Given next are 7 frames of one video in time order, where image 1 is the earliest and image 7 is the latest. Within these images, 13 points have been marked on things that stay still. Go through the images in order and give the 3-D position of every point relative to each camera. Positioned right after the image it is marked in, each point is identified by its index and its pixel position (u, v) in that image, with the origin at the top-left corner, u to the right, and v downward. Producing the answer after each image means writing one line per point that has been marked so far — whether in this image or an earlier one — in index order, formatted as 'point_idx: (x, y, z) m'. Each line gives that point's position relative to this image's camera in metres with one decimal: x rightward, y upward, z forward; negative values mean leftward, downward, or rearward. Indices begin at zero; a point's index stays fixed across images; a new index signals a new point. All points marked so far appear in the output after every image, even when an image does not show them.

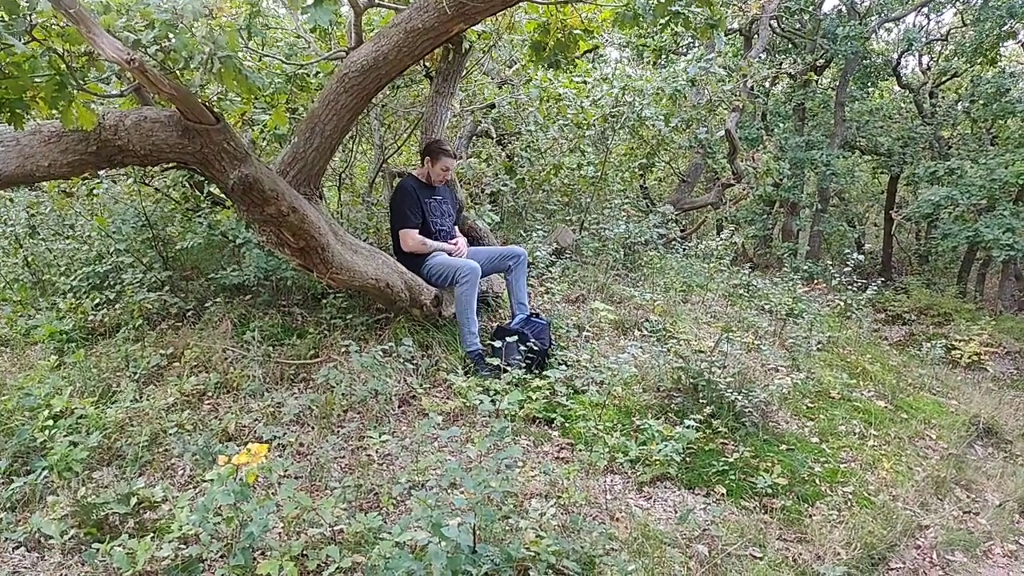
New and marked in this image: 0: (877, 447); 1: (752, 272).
0: (+2.3, -1.0, +4.5) m
1: (+2.8, +0.2, +8.5) m
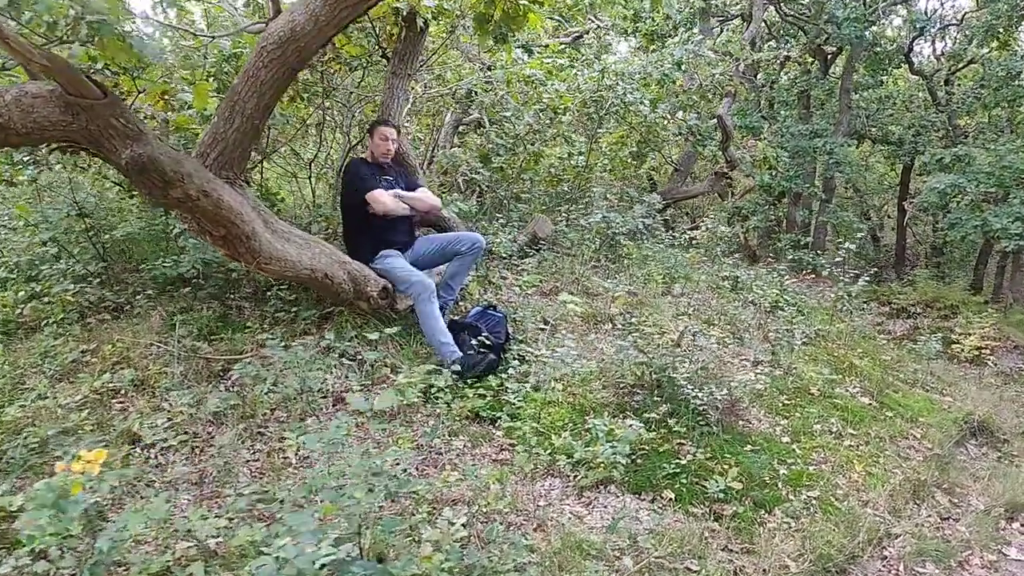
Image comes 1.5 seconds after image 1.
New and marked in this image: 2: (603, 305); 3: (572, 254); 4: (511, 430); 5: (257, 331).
0: (+2.0, -0.9, +4.2) m
1: (+2.6, +0.3, +8.2) m
2: (+0.7, -0.1, +5.8) m
3: (+0.6, +0.3, +6.8) m
4: (0.0, -0.7, +3.7) m
5: (-1.5, -0.3, +4.2) m
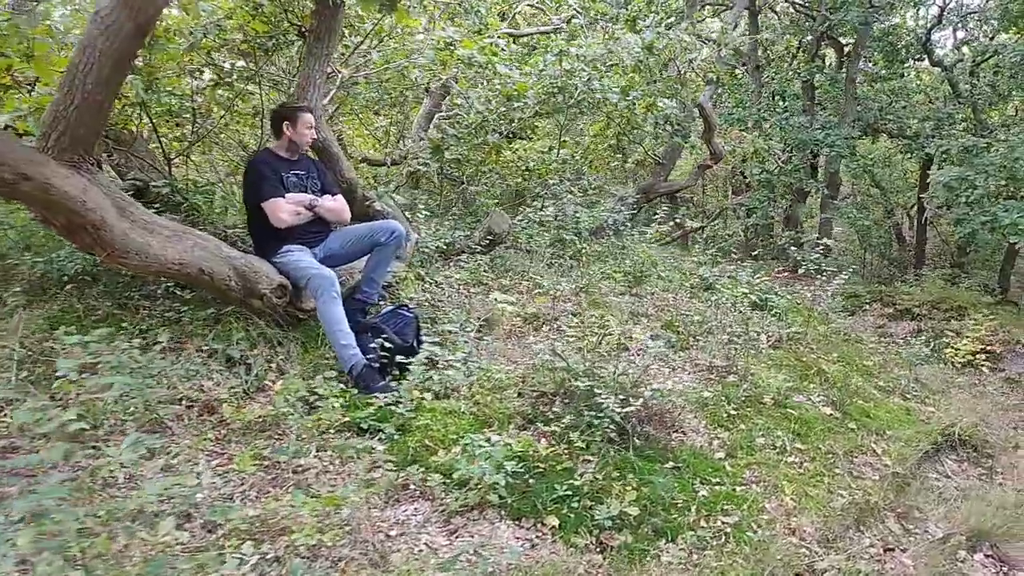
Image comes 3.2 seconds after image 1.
0: (+1.5, -0.9, +3.7) m
1: (+2.2, +0.3, +7.7) m
2: (+0.3, -0.1, +5.4) m
3: (+0.1, +0.3, +6.4) m
4: (-0.5, -0.7, +3.3) m
5: (-2.0, -0.2, +3.9) m
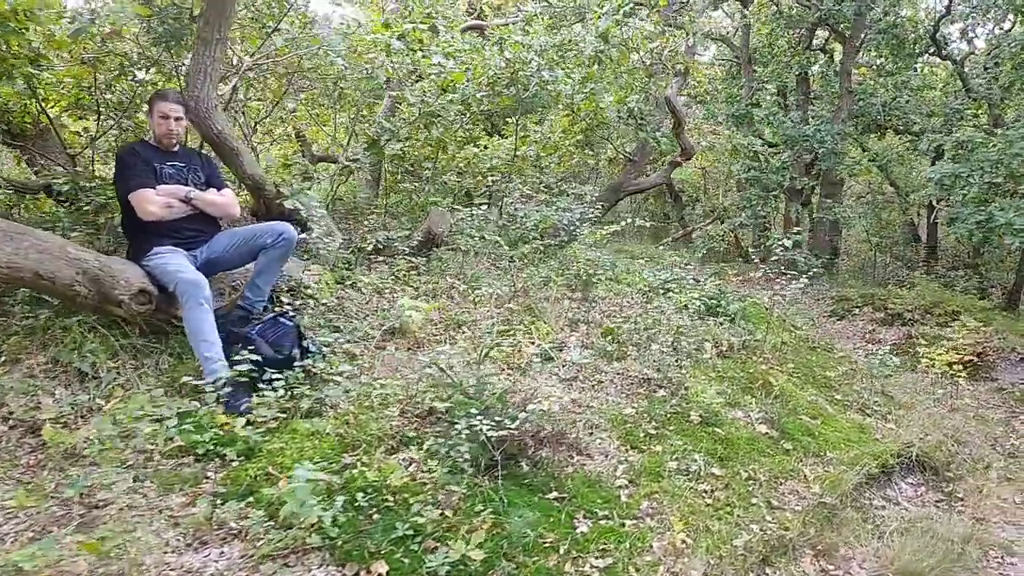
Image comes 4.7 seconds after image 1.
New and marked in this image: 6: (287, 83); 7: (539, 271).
0: (+0.9, -0.9, +3.3) m
1: (+1.8, +0.2, +7.3) m
2: (-0.3, -0.2, +5.0) m
3: (-0.4, +0.3, +6.0) m
4: (-1.1, -0.7, +2.9) m
5: (-2.5, -0.3, +3.5) m
6: (-1.8, +1.6, +5.8) m
7: (+0.2, +0.1, +6.0) m
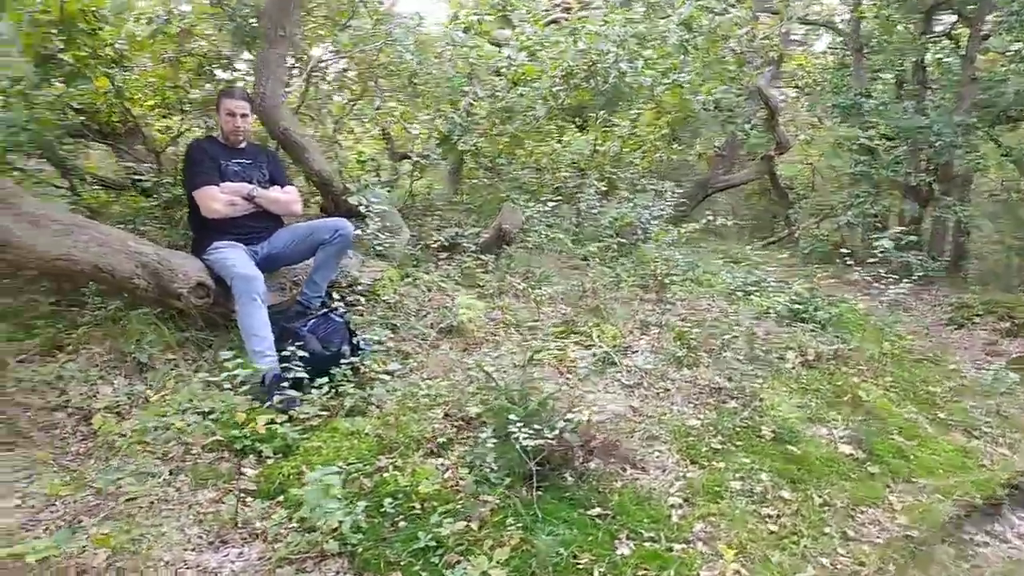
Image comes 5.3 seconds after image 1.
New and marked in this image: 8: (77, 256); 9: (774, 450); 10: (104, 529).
0: (+1.1, -1.0, +3.0) m
1: (+2.5, +0.2, +6.8) m
2: (+0.2, -0.2, +4.9) m
3: (+0.2, +0.3, +5.9) m
4: (-1.0, -0.7, +2.9) m
5: (-2.3, -0.2, +3.7) m
6: (-1.2, +1.7, +5.8) m
7: (+0.8, +0.1, +5.7) m
8: (-2.0, +0.1, +3.3) m
9: (+1.3, -0.8, +3.5) m
10: (-1.3, -0.8, +2.4) m
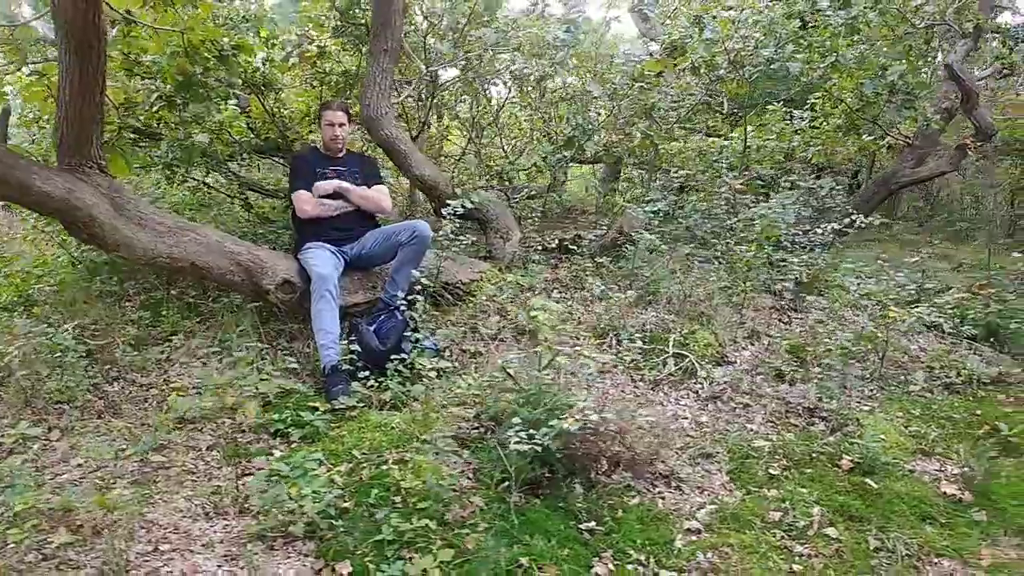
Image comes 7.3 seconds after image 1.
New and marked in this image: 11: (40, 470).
0: (+1.0, -1.0, +2.6) m
1: (+3.6, +0.1, +5.8) m
2: (+0.8, -0.2, +4.6) m
3: (+1.1, +0.3, +5.6) m
4: (-1.0, -0.7, +3.1) m
5: (-1.9, -0.2, +4.3) m
6: (-0.2, +1.7, +6.0) m
7: (+1.6, +0.1, +5.3) m
8: (-1.8, +0.2, +3.8) m
9: (+1.4, -0.8, +3.0) m
10: (-1.4, -0.7, +2.7) m
11: (-1.9, -0.7, +2.9) m
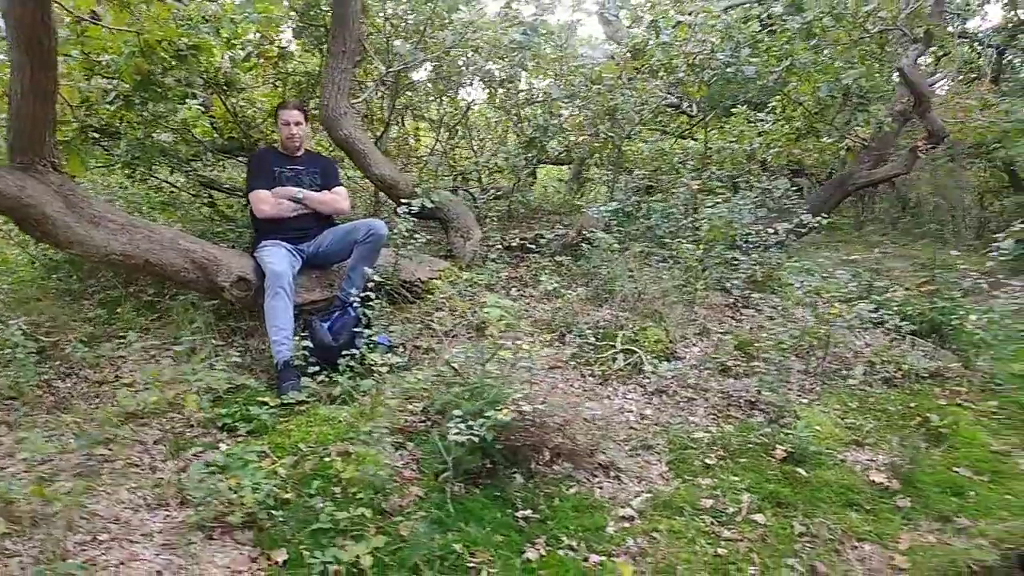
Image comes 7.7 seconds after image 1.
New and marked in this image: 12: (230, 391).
0: (+0.8, -0.9, +2.7) m
1: (+3.3, +0.2, +6.0) m
2: (+0.5, -0.2, +4.7) m
3: (+0.8, +0.3, +5.7) m
4: (-1.2, -0.7, +3.1) m
5: (-2.2, -0.2, +4.3) m
6: (-0.5, +1.7, +6.1) m
7: (+1.3, +0.1, +5.4) m
8: (-2.0, +0.2, +3.9) m
9: (+1.2, -0.8, +3.2) m
10: (-1.7, -0.7, +2.8) m
11: (-2.1, -0.7, +2.9) m
12: (-1.4, -0.5, +3.5) m
